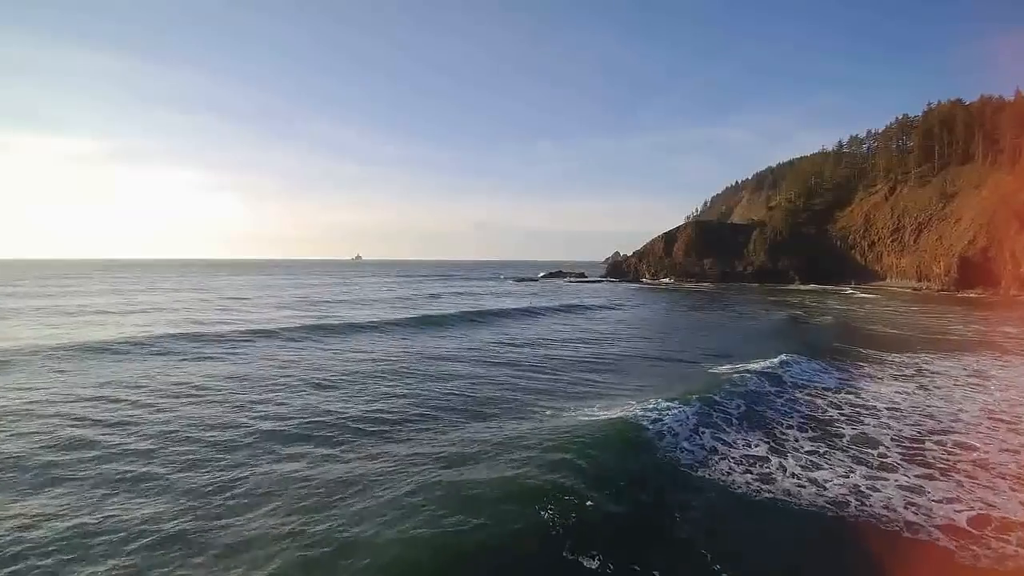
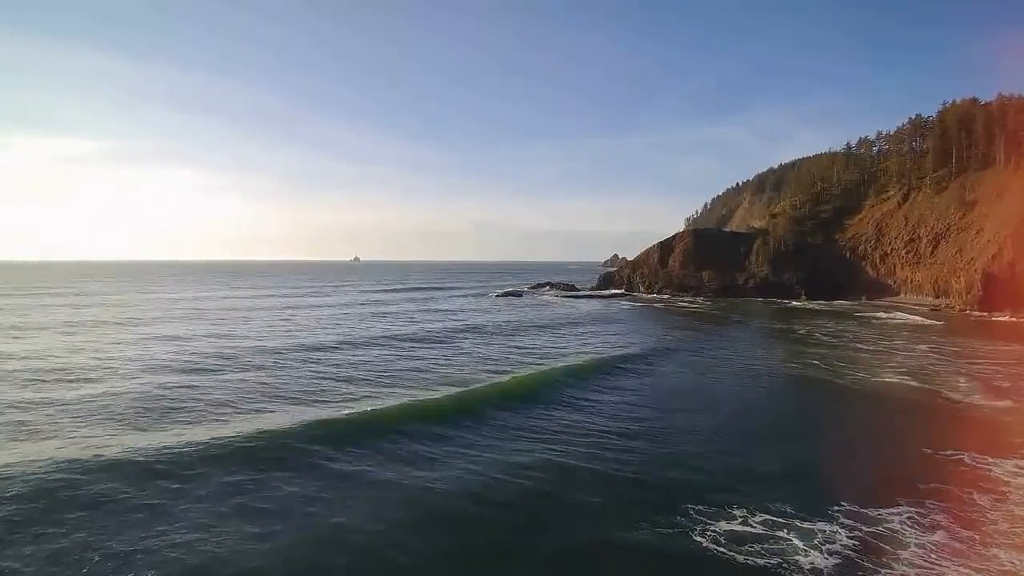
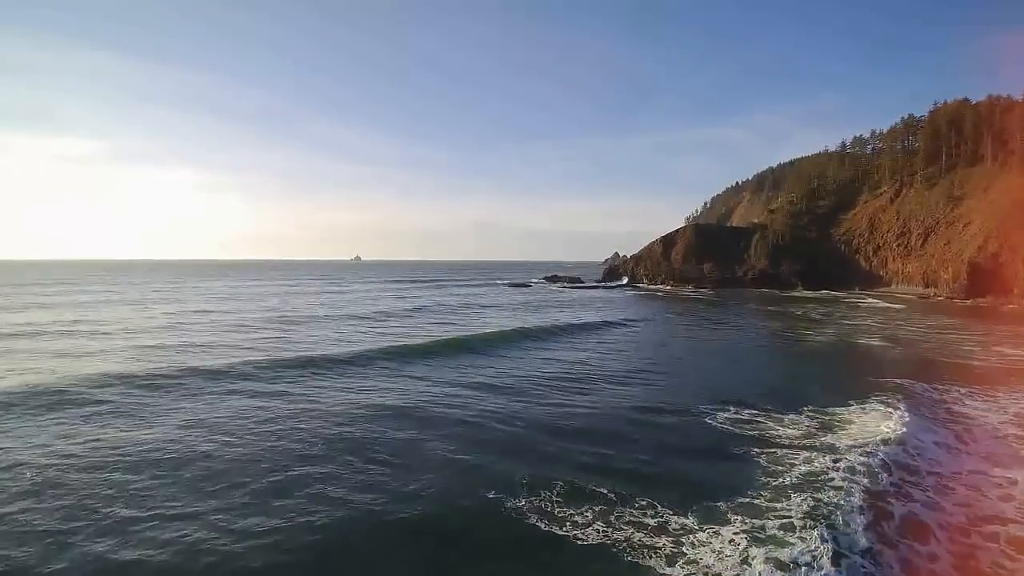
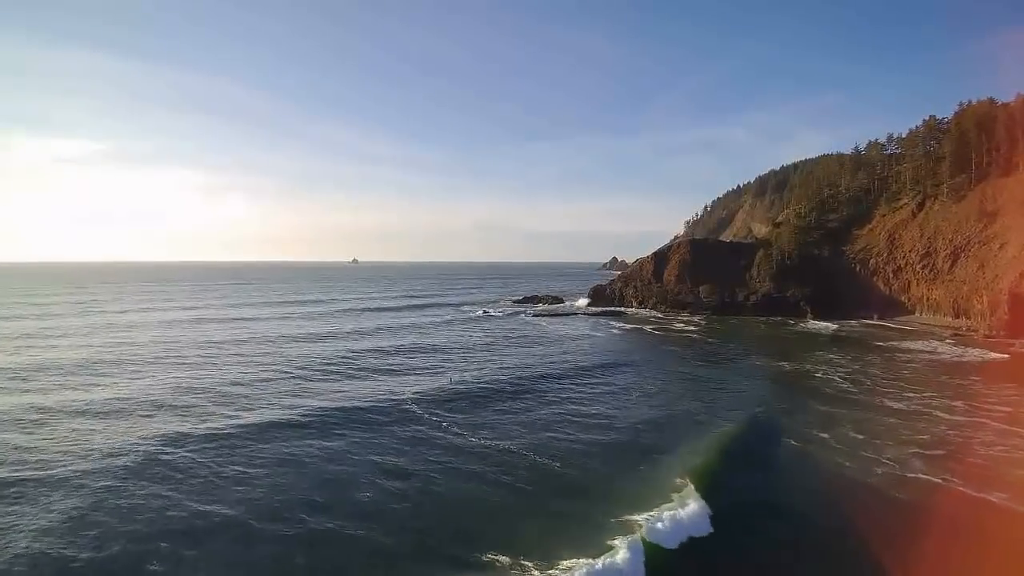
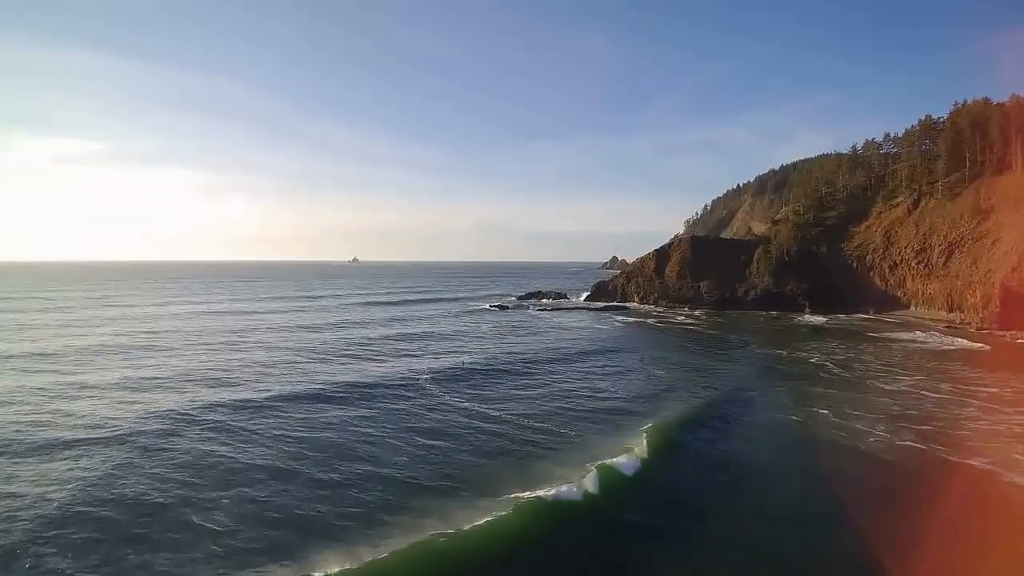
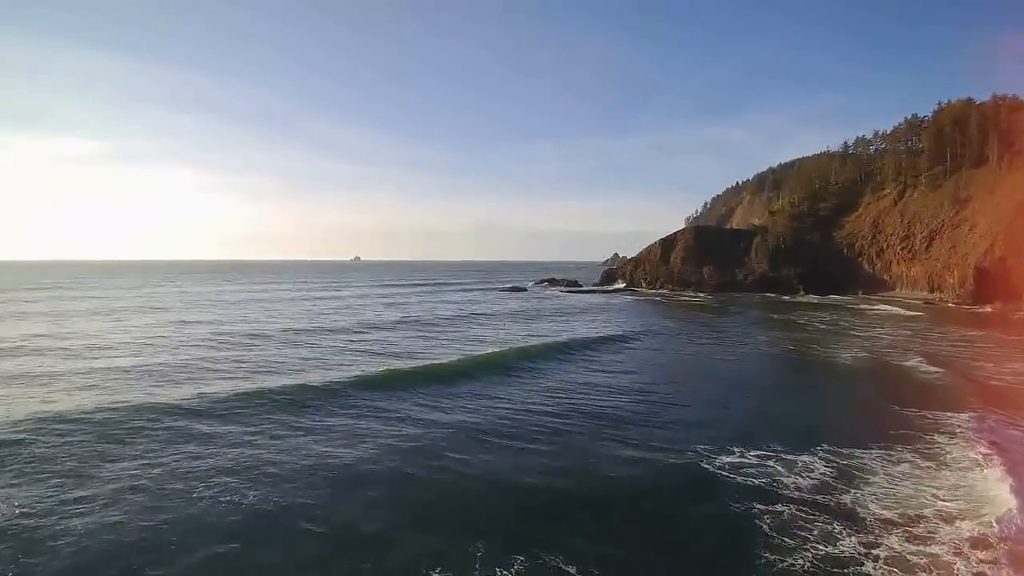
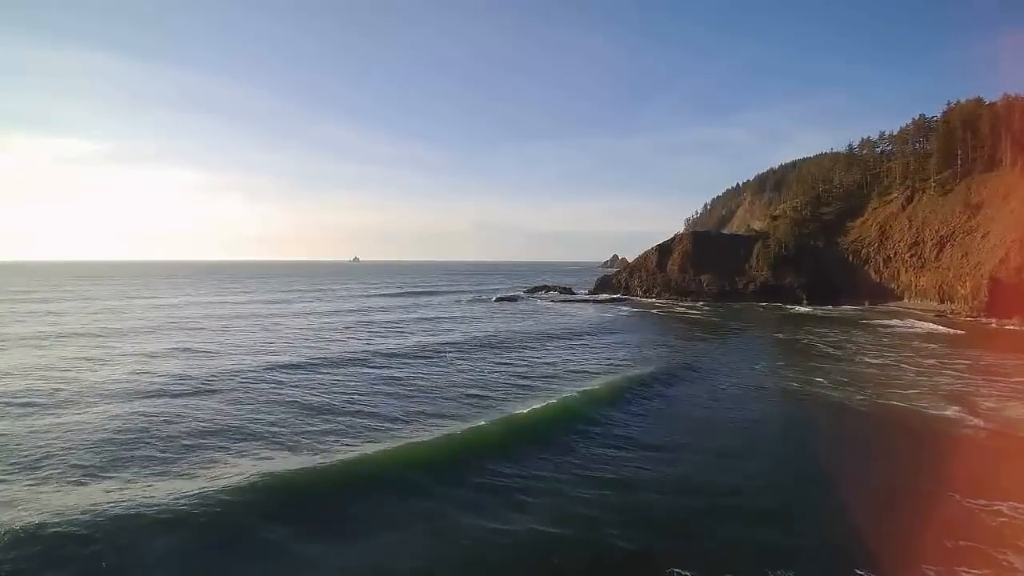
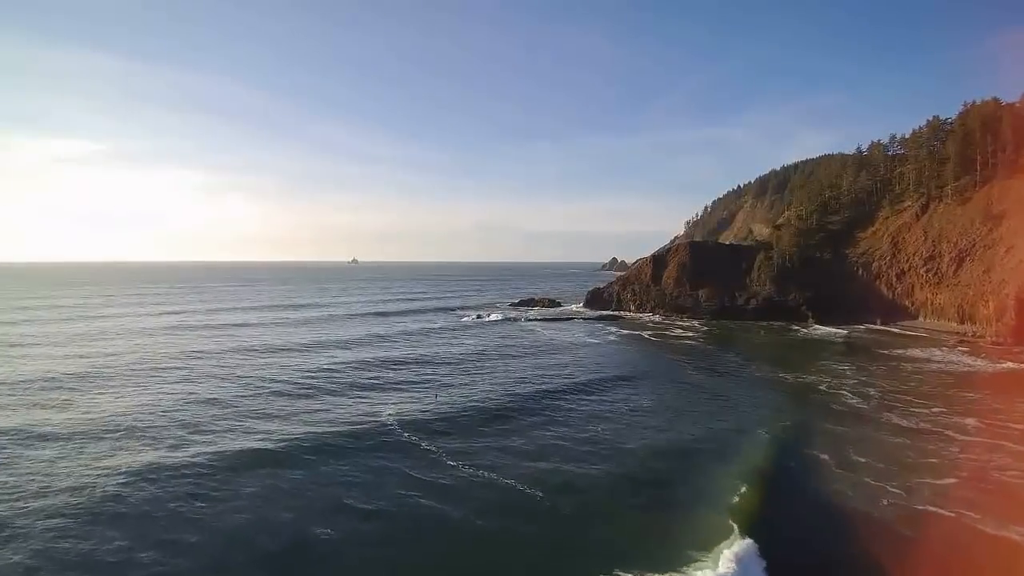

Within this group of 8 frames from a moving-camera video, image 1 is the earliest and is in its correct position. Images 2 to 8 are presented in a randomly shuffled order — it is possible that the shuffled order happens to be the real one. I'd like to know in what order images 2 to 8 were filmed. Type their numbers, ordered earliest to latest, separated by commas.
3, 6, 2, 7, 5, 4, 8
